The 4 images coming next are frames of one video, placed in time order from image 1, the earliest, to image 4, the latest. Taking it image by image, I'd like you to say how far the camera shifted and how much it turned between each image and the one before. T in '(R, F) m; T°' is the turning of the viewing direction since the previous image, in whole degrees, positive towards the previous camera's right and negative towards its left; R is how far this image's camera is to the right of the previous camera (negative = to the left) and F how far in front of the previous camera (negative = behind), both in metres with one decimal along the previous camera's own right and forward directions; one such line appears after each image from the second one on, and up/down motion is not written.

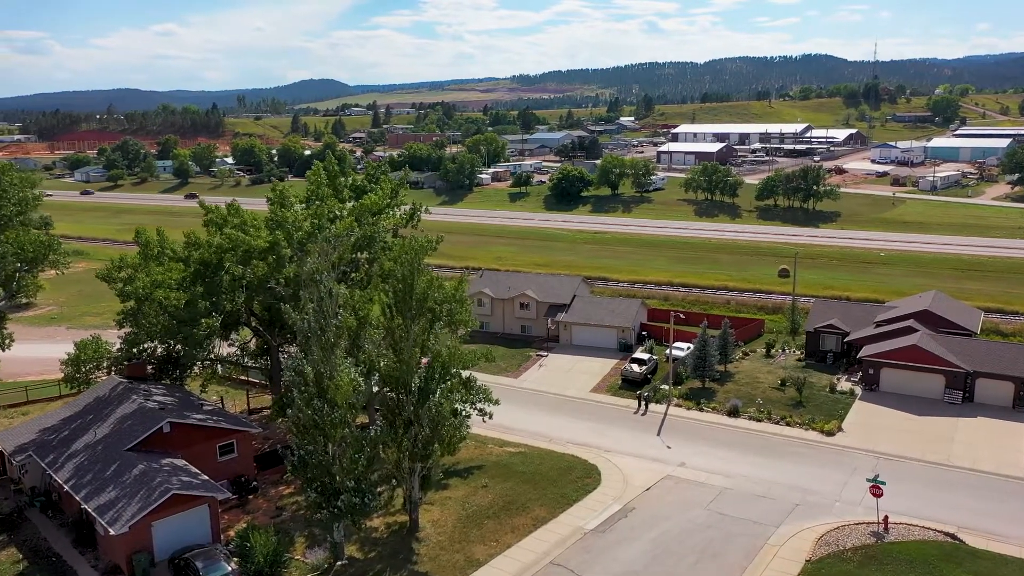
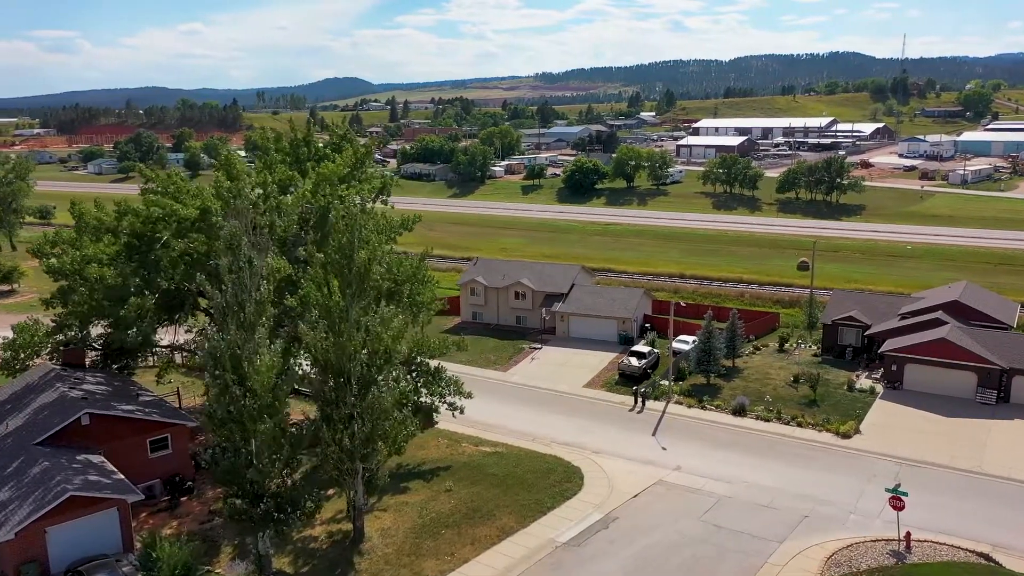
(+1.8, +3.6) m; -2°
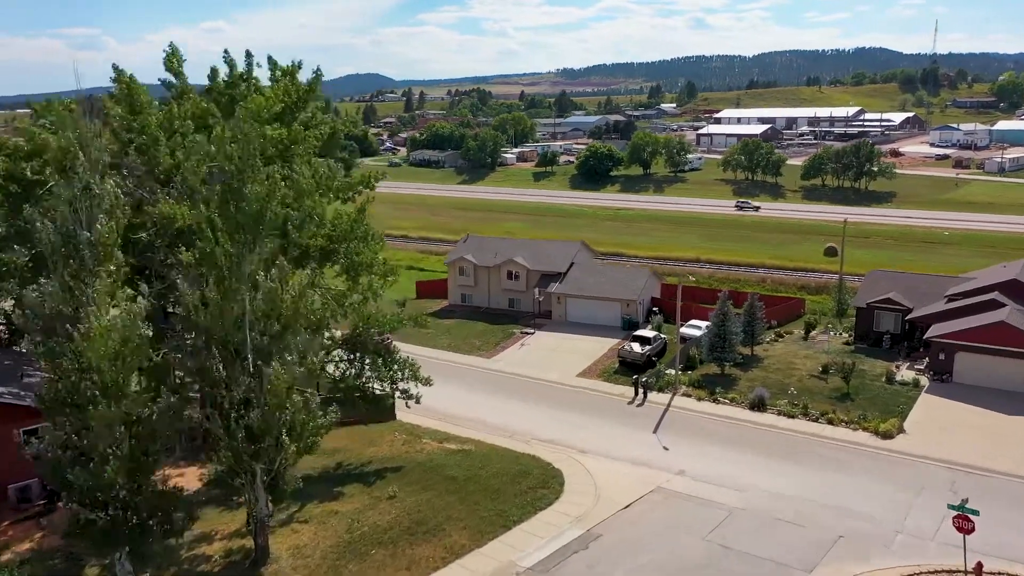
(+1.6, +5.3) m; -1°
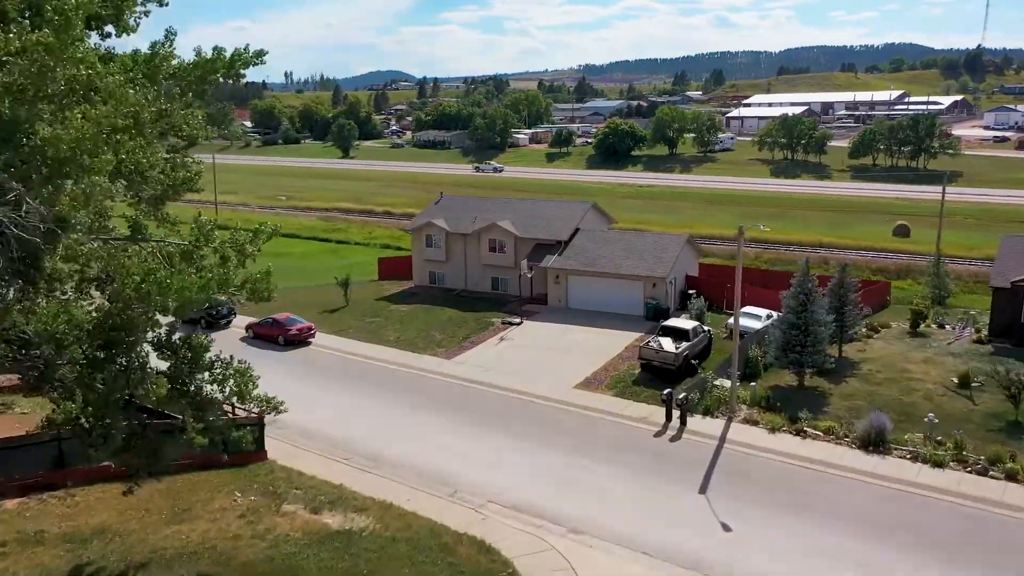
(+1.6, +12.1) m; -1°
